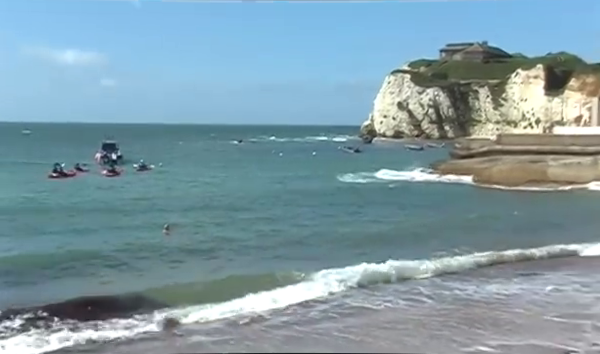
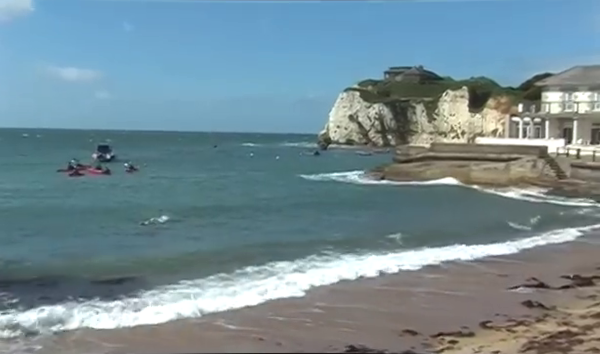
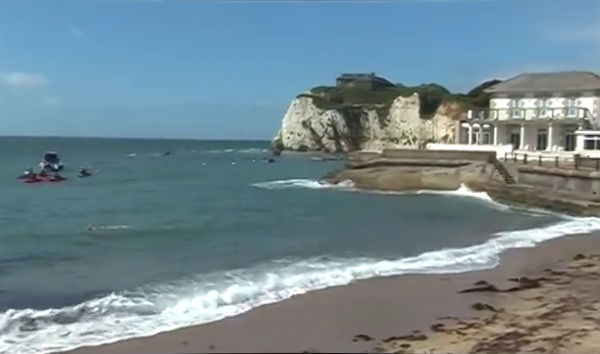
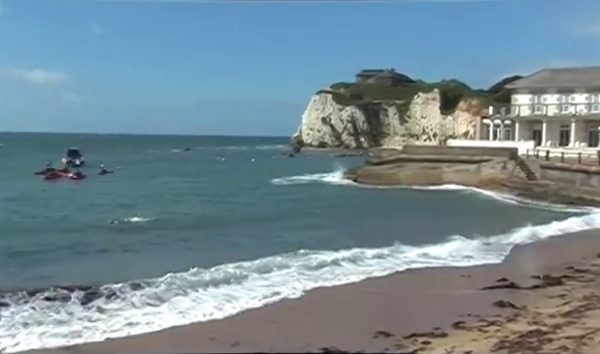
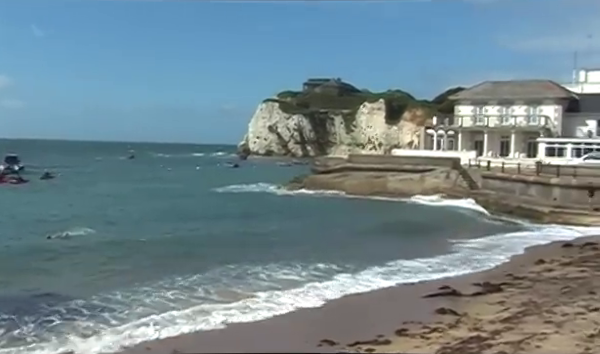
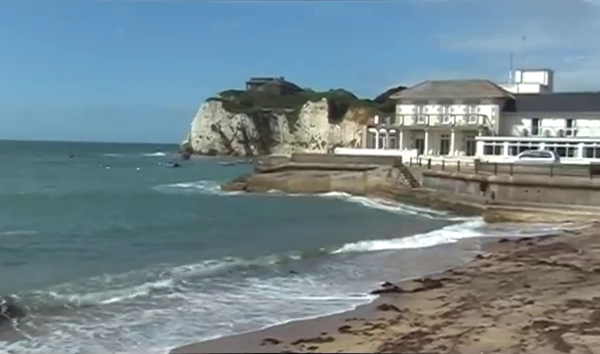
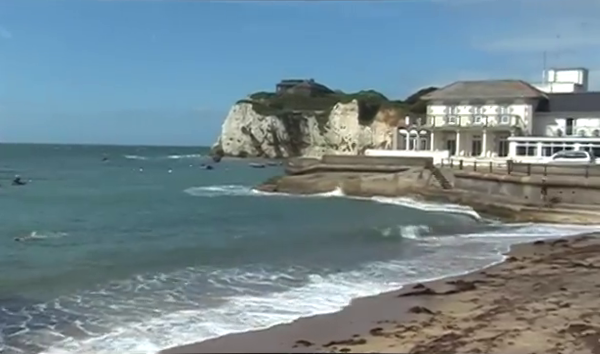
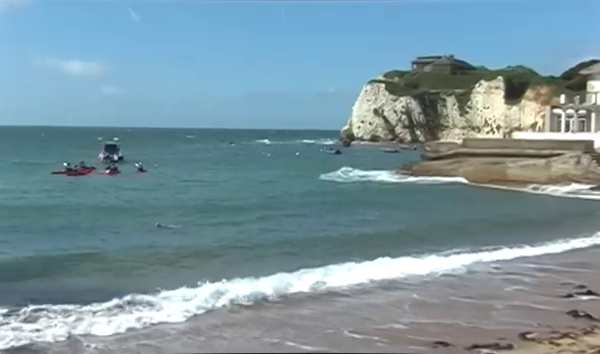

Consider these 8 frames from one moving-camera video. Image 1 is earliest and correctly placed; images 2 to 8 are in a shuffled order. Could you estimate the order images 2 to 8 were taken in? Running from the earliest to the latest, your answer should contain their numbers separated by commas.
8, 2, 4, 3, 5, 7, 6
